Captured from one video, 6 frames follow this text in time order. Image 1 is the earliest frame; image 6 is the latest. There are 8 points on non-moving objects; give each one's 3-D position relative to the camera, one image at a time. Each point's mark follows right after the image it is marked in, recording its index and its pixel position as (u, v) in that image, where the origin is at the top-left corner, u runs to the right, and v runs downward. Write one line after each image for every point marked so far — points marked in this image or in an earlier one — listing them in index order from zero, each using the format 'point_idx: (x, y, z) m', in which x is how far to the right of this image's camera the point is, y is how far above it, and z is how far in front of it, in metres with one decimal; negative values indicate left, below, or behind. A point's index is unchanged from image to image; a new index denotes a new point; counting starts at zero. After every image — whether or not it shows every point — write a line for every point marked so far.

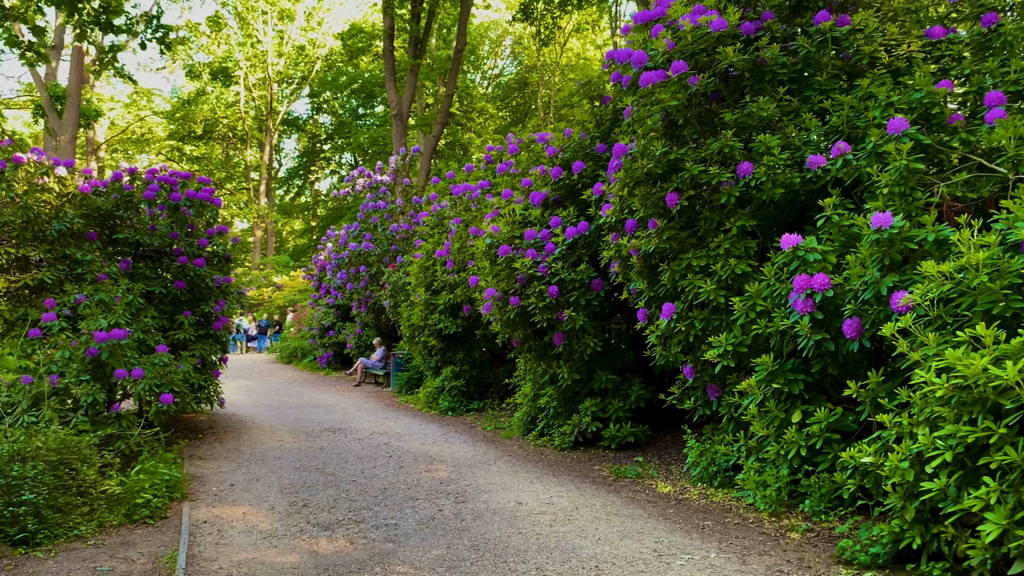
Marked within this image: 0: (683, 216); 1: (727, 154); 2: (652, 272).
0: (+1.0, +0.4, +4.8) m
1: (+1.1, +0.7, +4.5) m
2: (+0.8, +0.1, +5.0) m
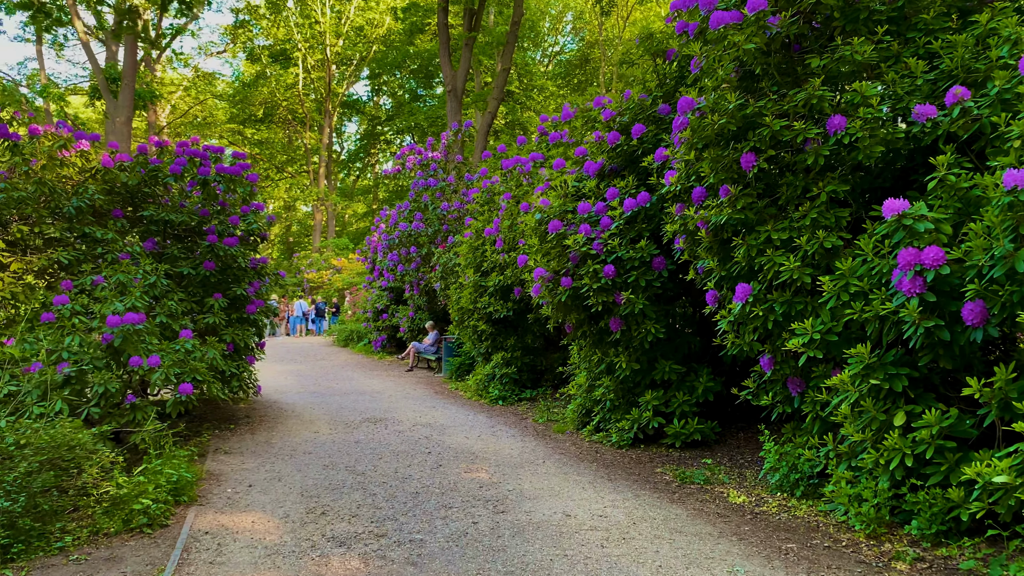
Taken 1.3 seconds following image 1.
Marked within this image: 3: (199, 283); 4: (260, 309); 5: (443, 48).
0: (+1.2, +0.5, +4.1) m
1: (+1.3, +0.8, +3.8) m
2: (+1.1, +0.2, +4.4) m
3: (-2.3, 0.0, +6.1) m
4: (-2.0, -0.2, +6.7) m
5: (-1.2, +4.1, +14.5) m
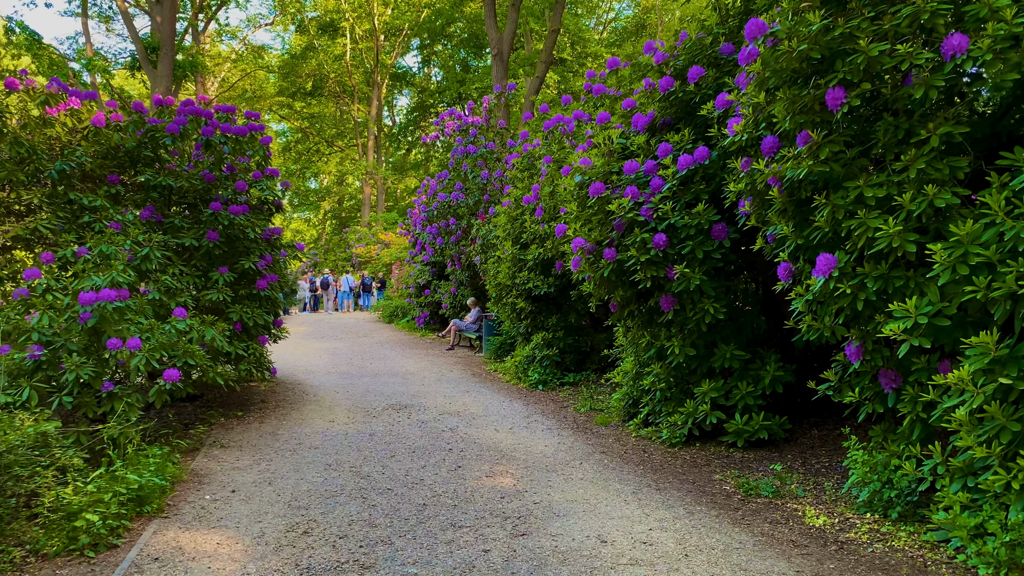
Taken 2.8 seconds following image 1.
0: (+1.3, +0.6, +3.3) m
1: (+1.4, +0.9, +2.9) m
2: (+1.2, +0.3, +3.5) m
3: (-2.0, +0.2, +5.6) m
4: (-1.7, 0.0, +6.1) m
5: (-0.4, +4.5, +13.7) m
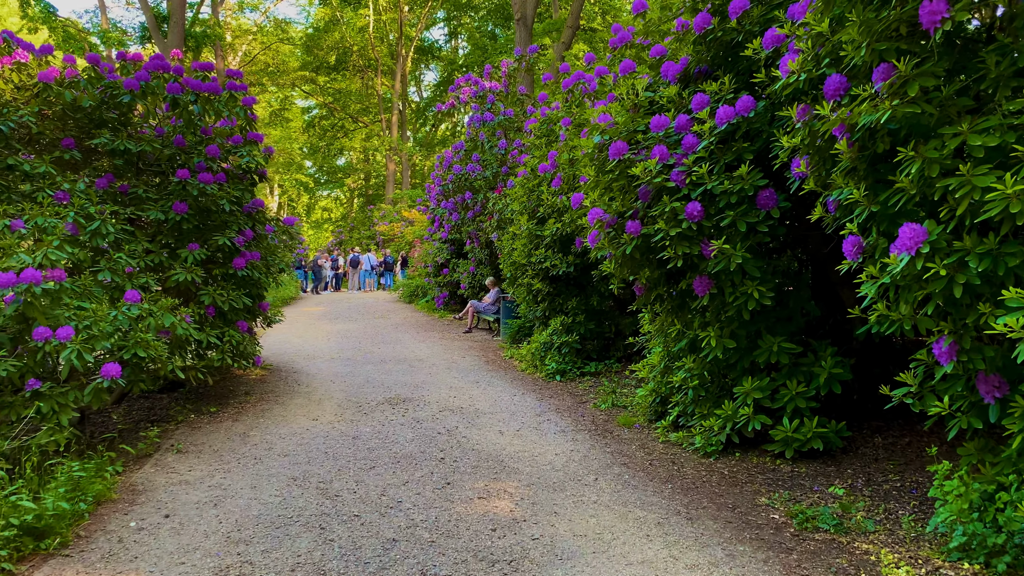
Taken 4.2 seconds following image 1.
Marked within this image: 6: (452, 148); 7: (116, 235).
0: (+1.3, +0.7, +2.5) m
1: (+1.4, +1.0, +2.1) m
2: (+1.2, +0.4, +2.8) m
3: (-2.0, +0.3, +4.9) m
4: (-1.6, +0.2, +5.4) m
5: (0.0, +4.8, +12.9) m
6: (-0.8, +1.8, +10.8) m
7: (-2.1, +0.3, +4.4) m
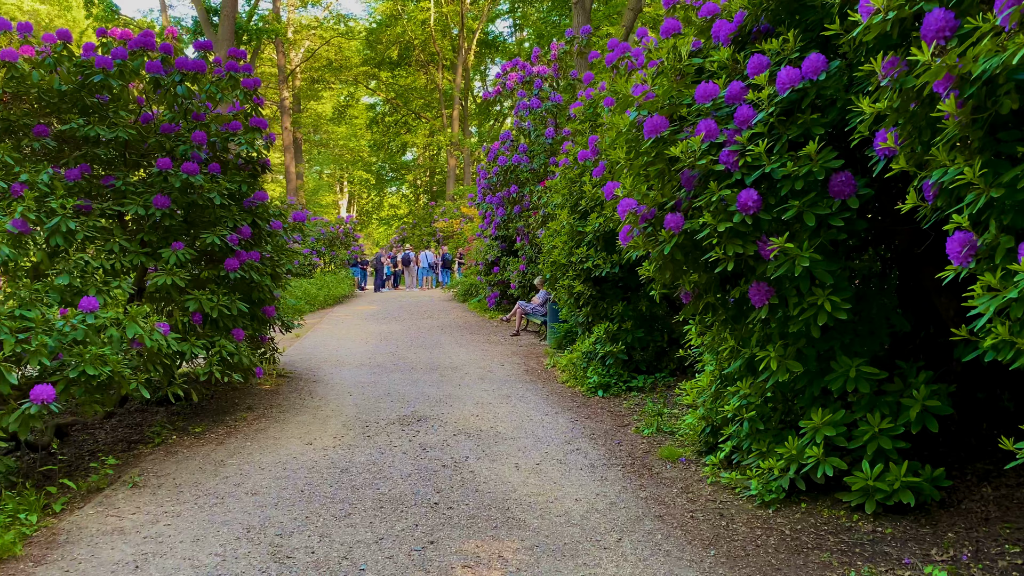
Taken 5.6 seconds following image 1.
0: (+1.2, +0.6, +1.7) m
1: (+1.3, +0.9, +1.3) m
2: (+1.1, +0.4, +2.0) m
3: (-1.8, +0.3, +4.4) m
4: (-1.5, +0.1, +4.8) m
5: (+0.8, +4.8, +12.1) m
6: (-0.1, +1.8, +10.1) m
7: (-2.0, +0.3, +3.9) m
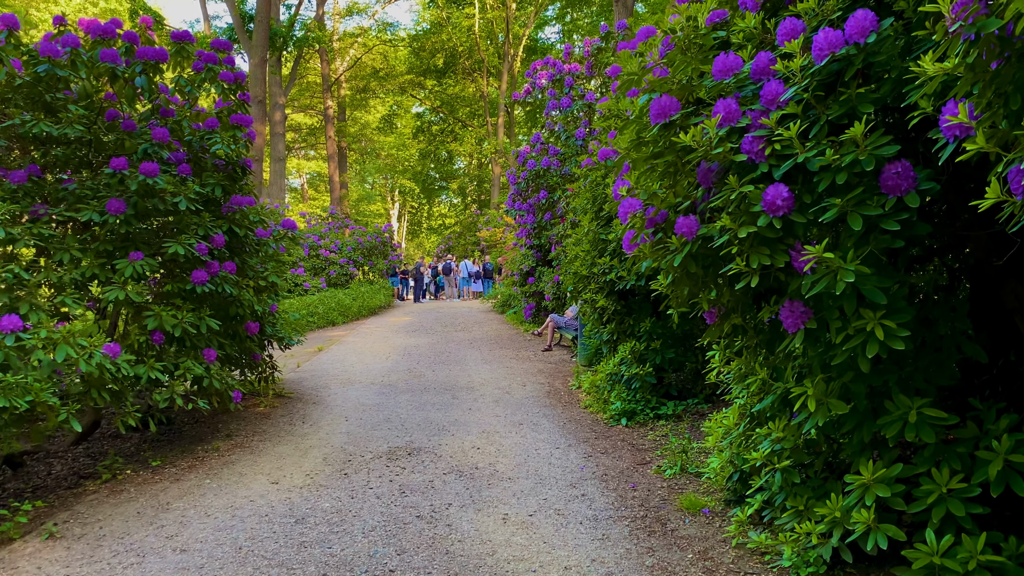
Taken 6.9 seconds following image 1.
0: (+1.0, +0.6, +1.0) m
1: (+1.1, +0.9, +0.7) m
2: (+1.0, +0.3, +1.3) m
3: (-1.8, +0.2, +3.9) m
4: (-1.4, +0.1, +4.4) m
5: (+1.3, +4.7, +11.5) m
6: (+0.2, +1.6, +9.5) m
7: (-2.0, +0.2, +3.4) m
